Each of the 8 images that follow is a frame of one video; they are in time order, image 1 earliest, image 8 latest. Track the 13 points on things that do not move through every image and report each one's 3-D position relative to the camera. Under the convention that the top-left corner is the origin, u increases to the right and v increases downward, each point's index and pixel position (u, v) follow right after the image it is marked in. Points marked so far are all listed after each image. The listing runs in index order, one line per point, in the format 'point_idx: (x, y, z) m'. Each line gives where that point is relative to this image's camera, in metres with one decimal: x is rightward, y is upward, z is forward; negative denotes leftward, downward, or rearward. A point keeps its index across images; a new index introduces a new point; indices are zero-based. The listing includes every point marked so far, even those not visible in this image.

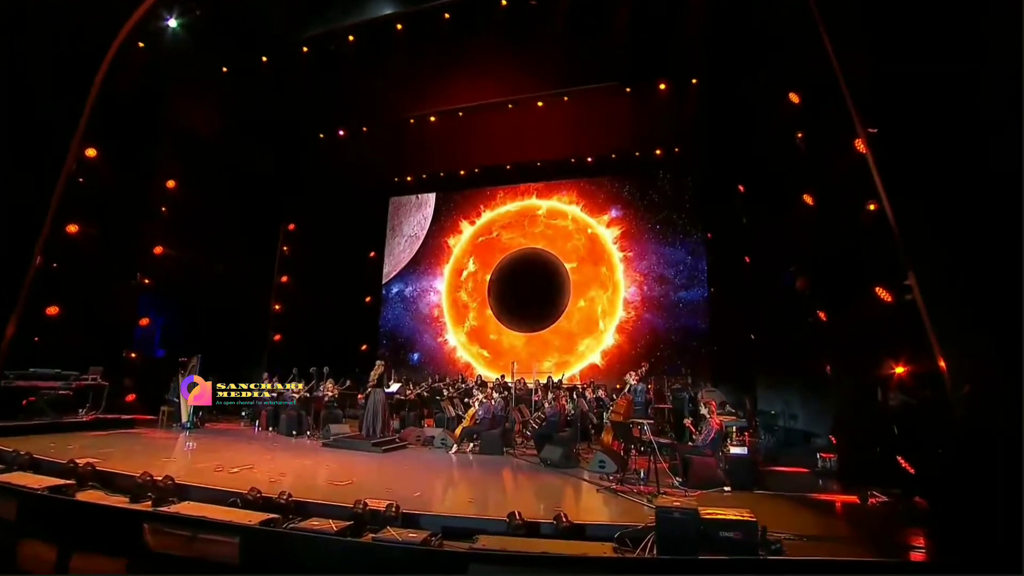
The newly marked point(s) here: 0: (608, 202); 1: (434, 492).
0: (+2.5, +2.3, +13.6) m
1: (-0.9, -2.2, +5.3) m
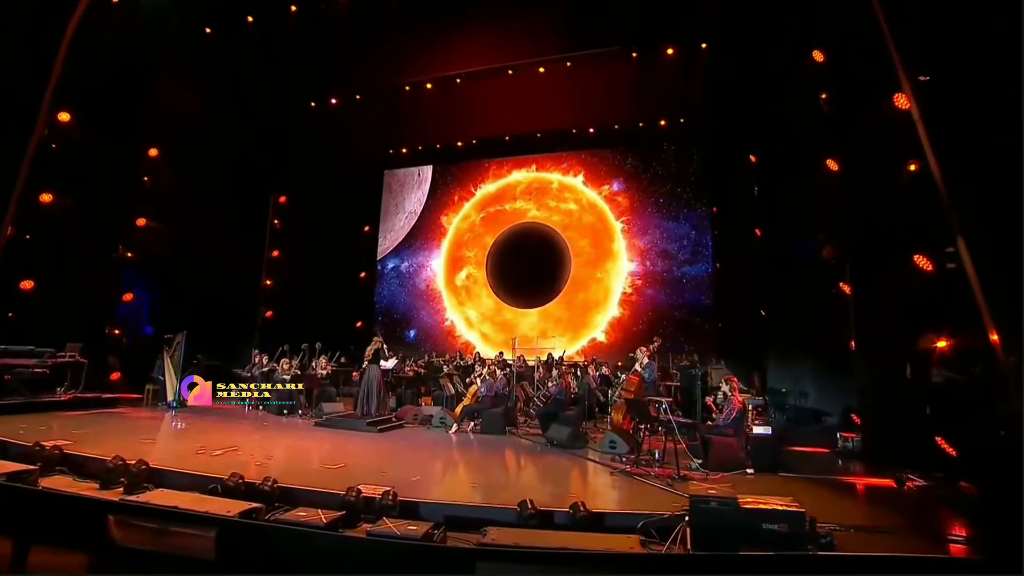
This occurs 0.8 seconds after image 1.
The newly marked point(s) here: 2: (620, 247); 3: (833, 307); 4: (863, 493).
0: (+2.5, +2.9, +13.1) m
1: (-0.8, -1.9, +5.0) m
2: (+2.8, +1.0, +12.6) m
3: (+4.4, -0.3, +6.8) m
4: (+3.1, -1.8, +4.4) m
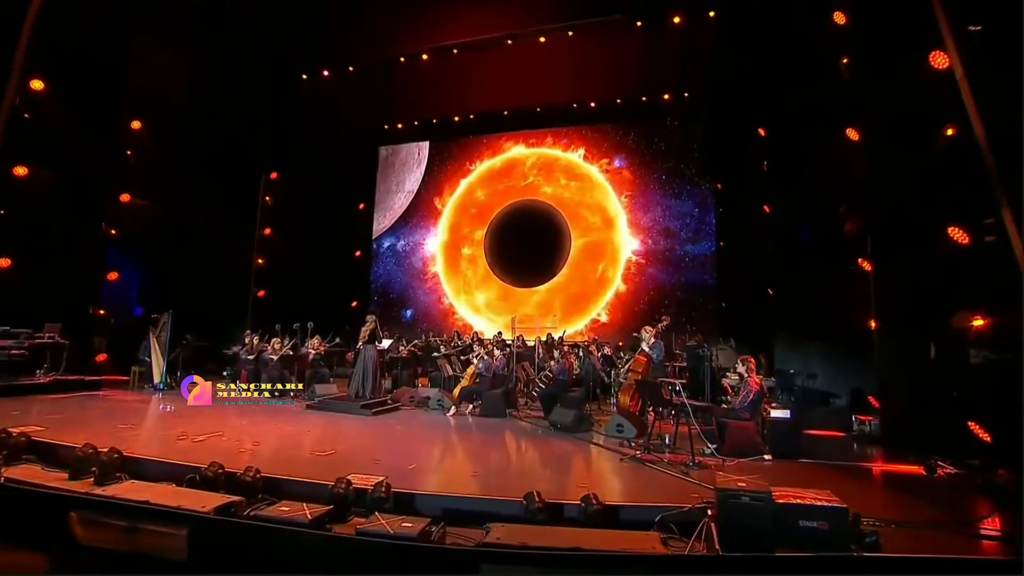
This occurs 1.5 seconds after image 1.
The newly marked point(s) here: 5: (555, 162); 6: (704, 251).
0: (+2.5, +3.5, +12.7) m
1: (-0.8, -1.7, +4.7) m
2: (+2.7, +1.5, +12.2) m
3: (+4.4, 0.0, +6.5) m
4: (+3.1, -1.6, +4.1) m
5: (+1.1, +3.3, +13.1) m
6: (+4.4, +0.8, +11.5) m
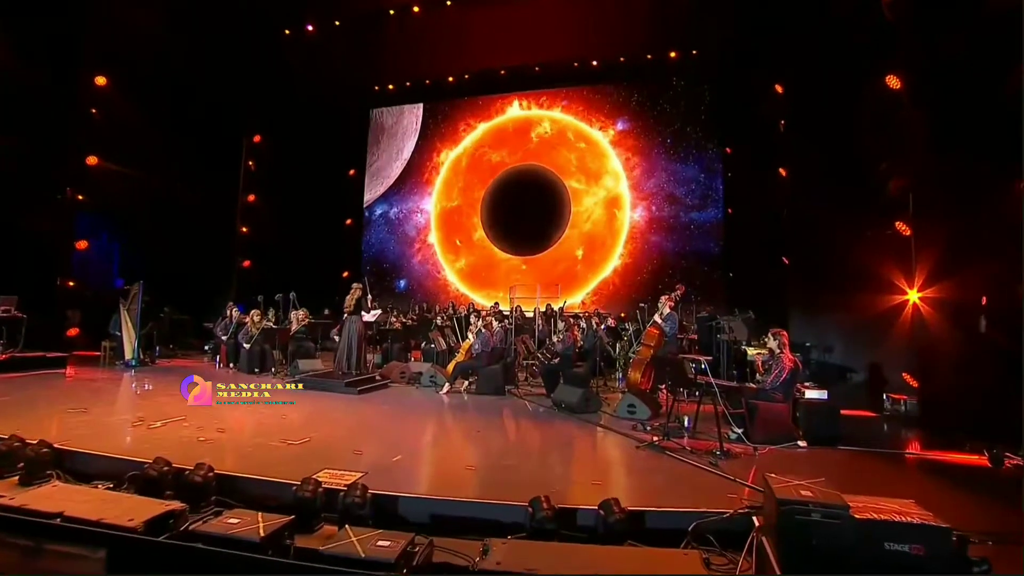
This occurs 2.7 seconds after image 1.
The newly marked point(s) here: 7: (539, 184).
0: (+2.4, +4.2, +11.9) m
1: (-0.8, -1.4, +4.2) m
2: (+2.7, +2.3, +11.6) m
3: (+4.4, +0.4, +5.9) m
4: (+3.1, -1.3, +3.6) m
5: (+1.1, +4.1, +12.4) m
6: (+4.4, +1.5, +10.9) m
7: (+0.8, +2.6, +12.3) m
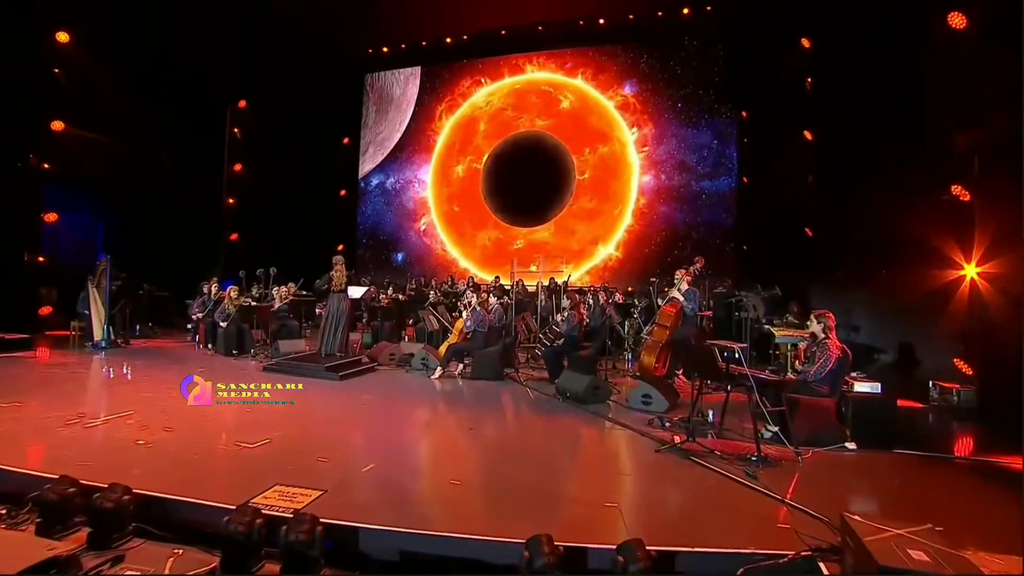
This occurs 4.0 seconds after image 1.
0: (+2.5, +4.8, +11.0) m
1: (-0.8, -1.2, +3.7) m
2: (+2.7, +2.9, +10.8) m
3: (+4.4, +0.7, +5.3) m
4: (+3.1, -1.2, +3.1) m
5: (+1.1, +4.7, +11.5) m
6: (+4.4, +2.1, +10.2) m
7: (+0.8, +3.2, +11.6) m
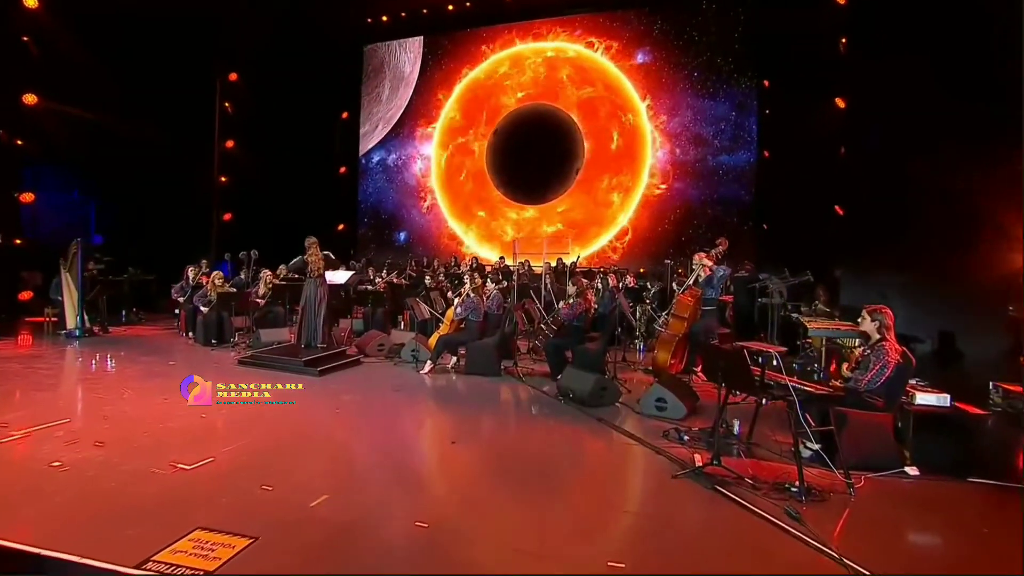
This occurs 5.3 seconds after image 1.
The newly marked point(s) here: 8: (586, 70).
0: (+2.5, +5.2, +10.2) m
1: (-0.9, -1.1, +3.2) m
2: (+2.8, +3.2, +10.1) m
3: (+4.4, +0.8, +4.6) m
4: (+3.0, -1.1, +2.5) m
5: (+1.2, +5.1, +10.7) m
6: (+4.4, +2.4, +9.4) m
7: (+0.9, +3.6, +10.9) m
8: (+1.5, +4.8, +10.6) m
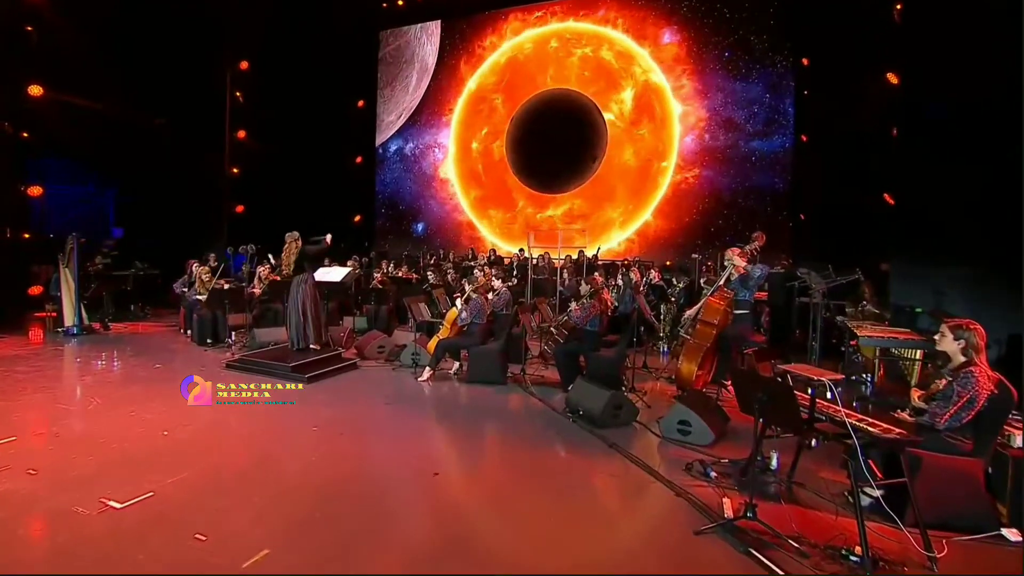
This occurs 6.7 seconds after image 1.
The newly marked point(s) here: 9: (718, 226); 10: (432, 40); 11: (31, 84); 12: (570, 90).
0: (+2.9, +5.3, +9.5) m
1: (-0.9, -1.2, +2.8) m
2: (+3.1, +3.3, +9.4) m
3: (+4.4, +0.8, +3.9) m
4: (+3.0, -1.2, +1.9) m
5: (+1.6, +5.2, +10.1) m
6: (+4.7, +2.5, +8.7) m
7: (+1.3, +3.7, +10.3) m
8: (+1.9, +4.9, +10.0) m
9: (+3.8, +1.1, +9.1) m
10: (-2.0, +5.9, +11.3) m
11: (-7.9, +3.4, +8.2) m
12: (+1.0, +4.2, +10.3) m
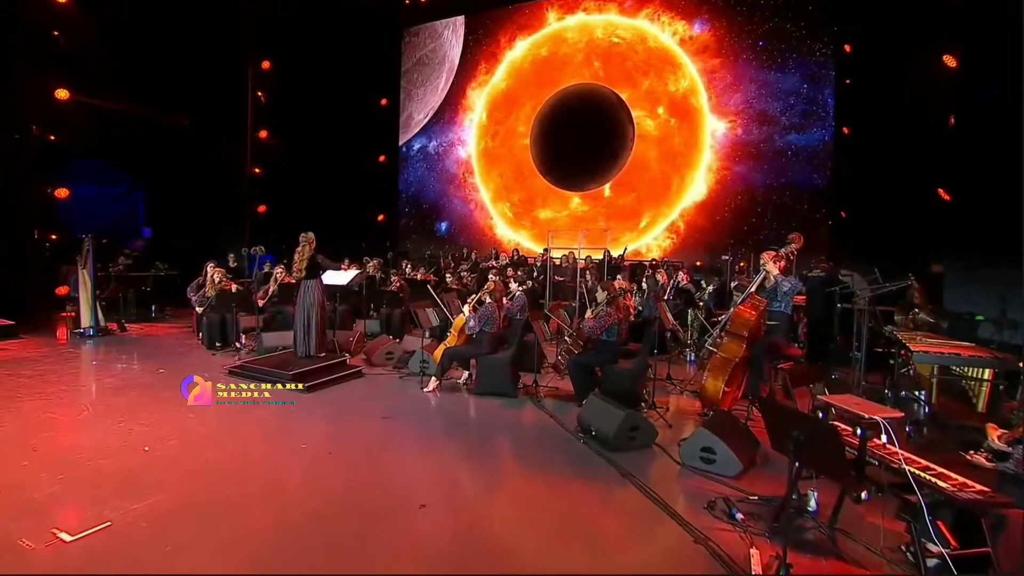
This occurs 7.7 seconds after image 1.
0: (+3.3, +5.3, +9.0) m
1: (-0.9, -1.2, +2.5) m
2: (+3.5, +3.3, +8.9) m
3: (+4.5, +0.8, +3.3) m
4: (+2.9, -1.2, +1.4) m
5: (+2.0, +5.2, +9.7) m
6: (+5.1, +2.5, +8.1) m
7: (+1.7, +3.7, +9.9) m
8: (+2.3, +4.8, +9.5) m
9: (+4.2, +1.1, +8.5) m
10: (-1.5, +5.8, +11.1) m
11: (-7.6, +3.4, +8.3) m
12: (+1.4, +4.2, +10.0) m
